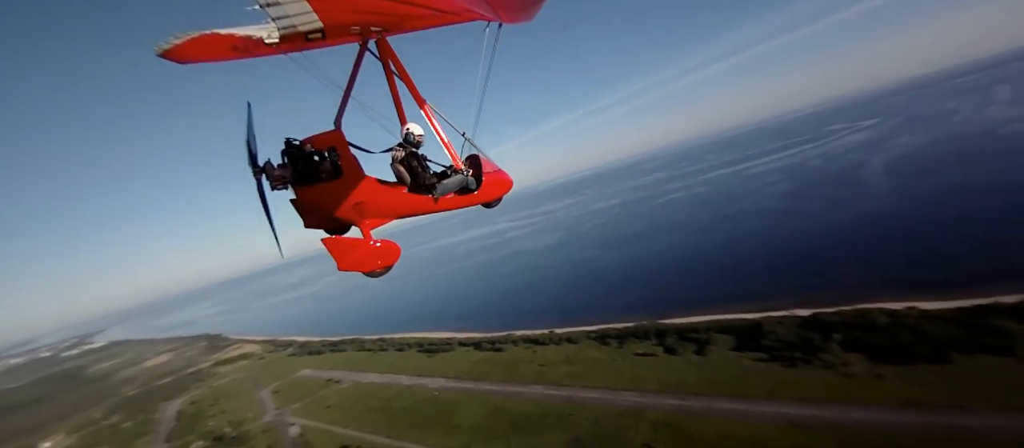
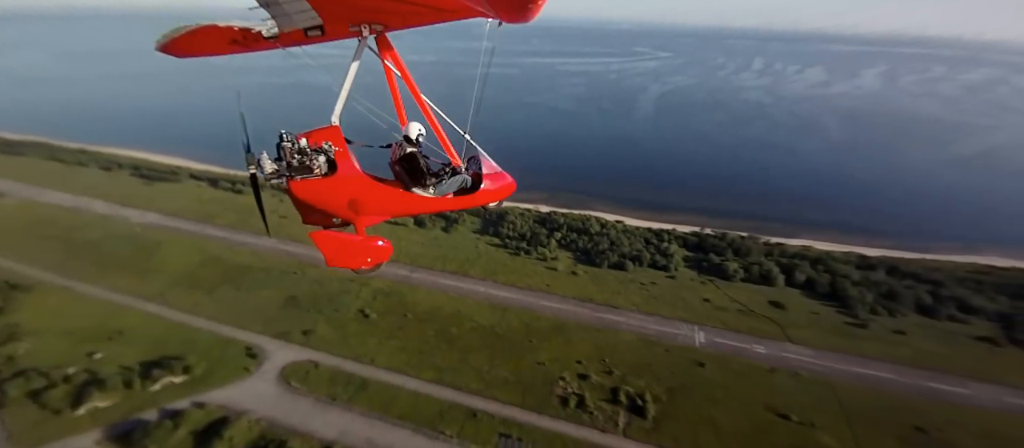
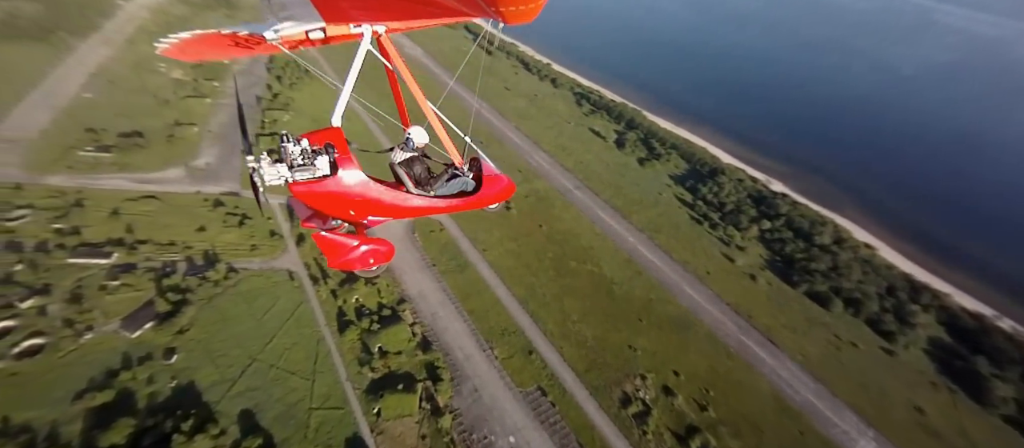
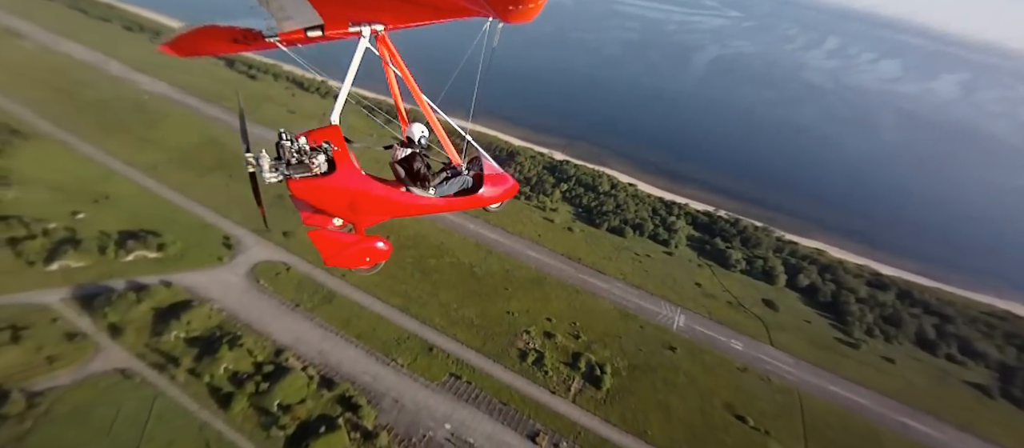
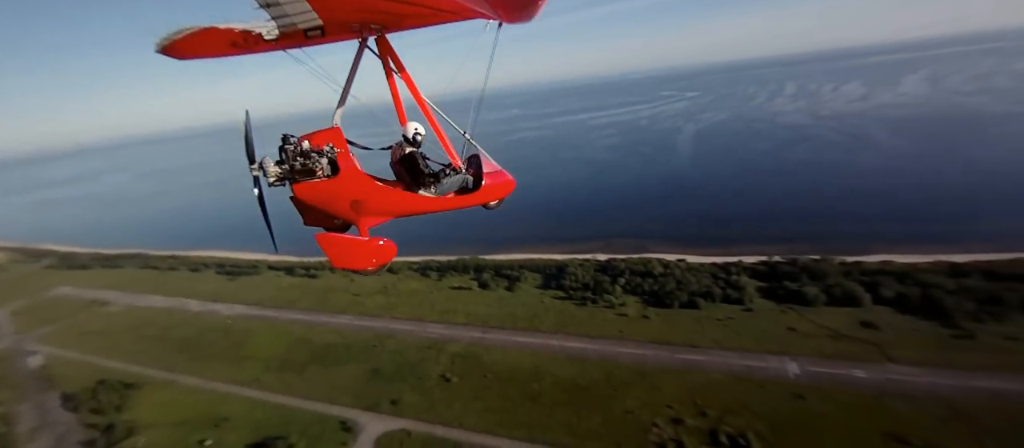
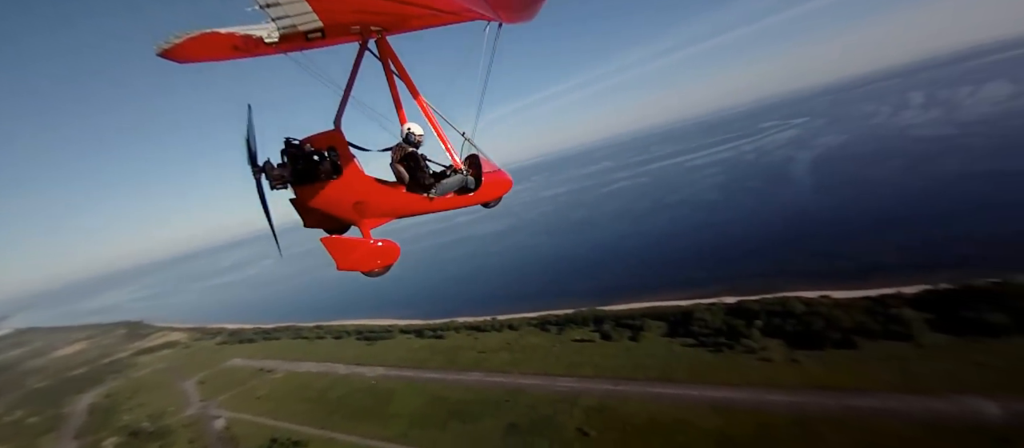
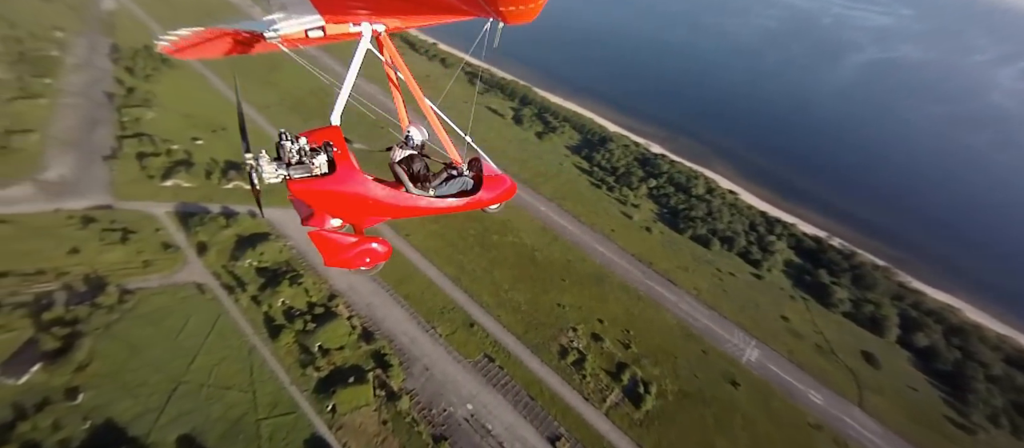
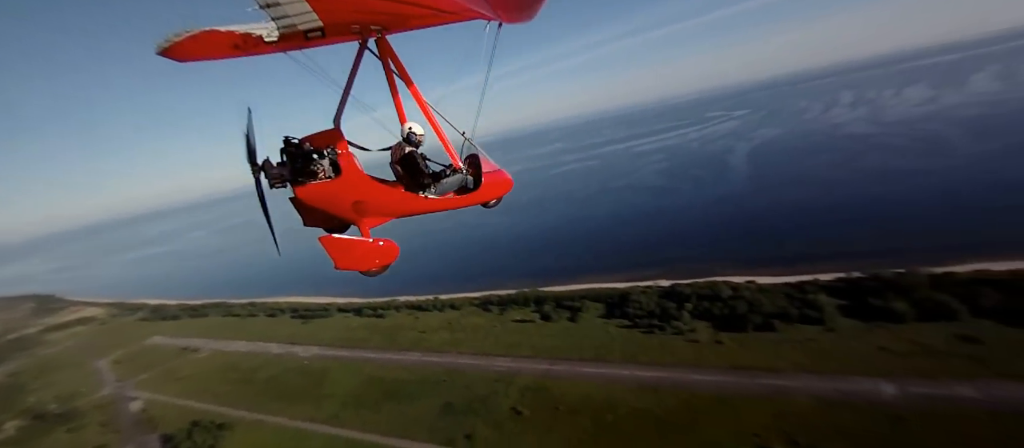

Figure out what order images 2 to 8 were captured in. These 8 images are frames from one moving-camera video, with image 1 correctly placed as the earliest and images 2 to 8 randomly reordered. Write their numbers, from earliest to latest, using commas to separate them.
6, 8, 5, 2, 4, 7, 3
